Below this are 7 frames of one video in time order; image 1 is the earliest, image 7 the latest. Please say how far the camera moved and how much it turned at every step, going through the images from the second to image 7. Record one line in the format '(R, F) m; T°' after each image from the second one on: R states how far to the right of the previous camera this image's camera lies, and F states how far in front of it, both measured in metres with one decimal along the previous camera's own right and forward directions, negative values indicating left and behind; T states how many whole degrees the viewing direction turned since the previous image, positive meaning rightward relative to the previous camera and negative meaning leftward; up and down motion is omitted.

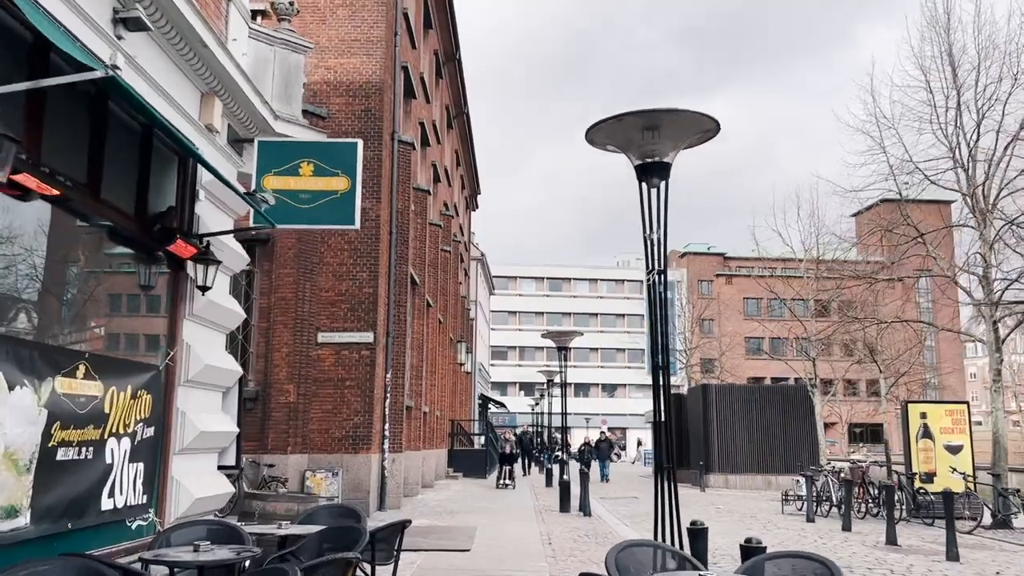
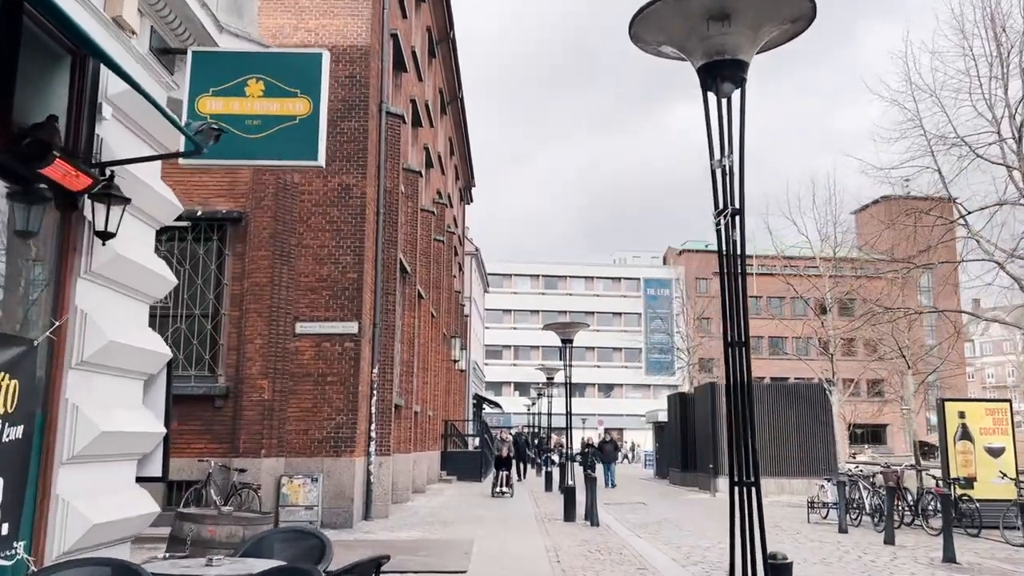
(-0.1, +1.6) m; 0°
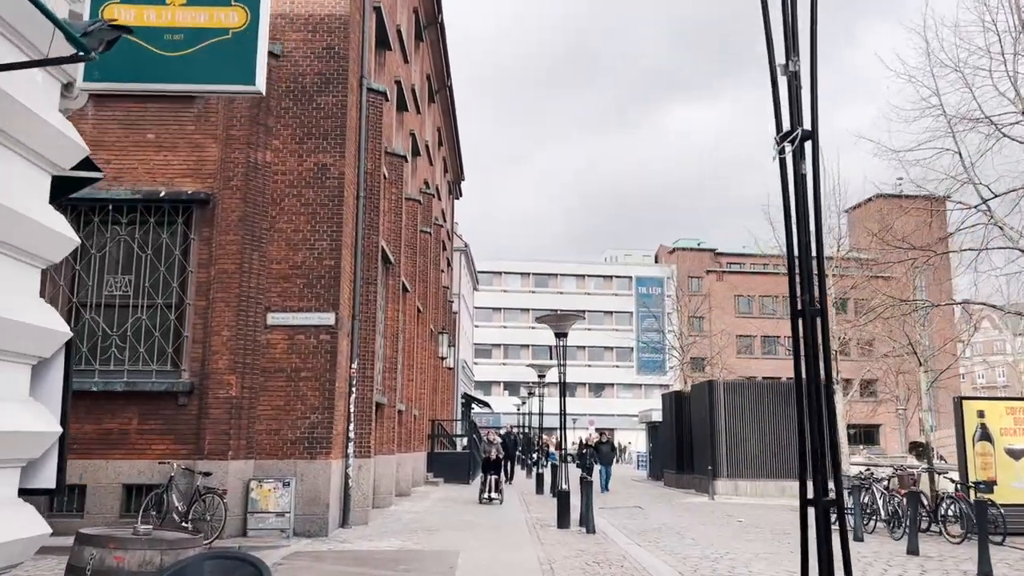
(0.0, +1.1) m; +1°
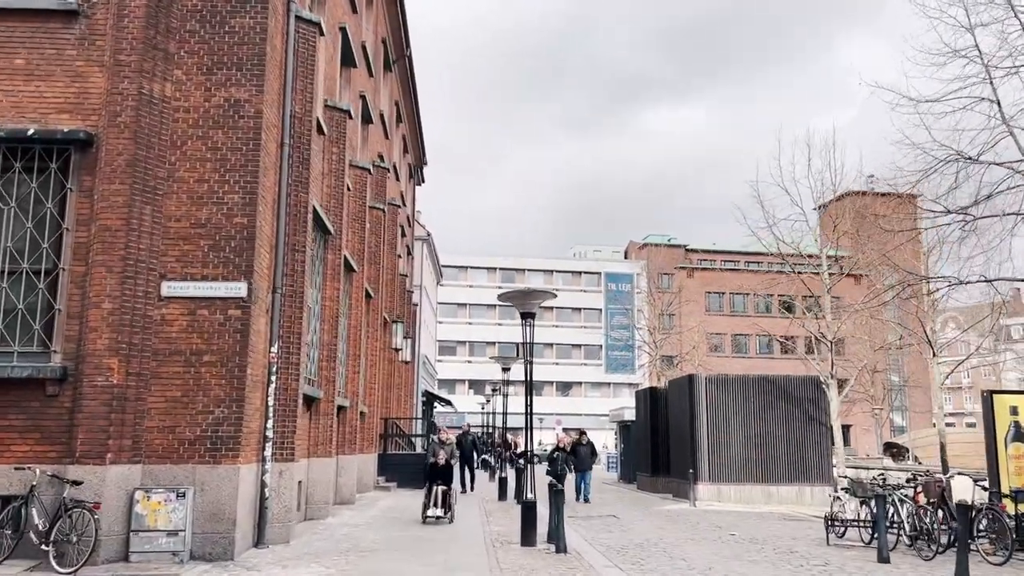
(+0.2, +2.4) m; +2°
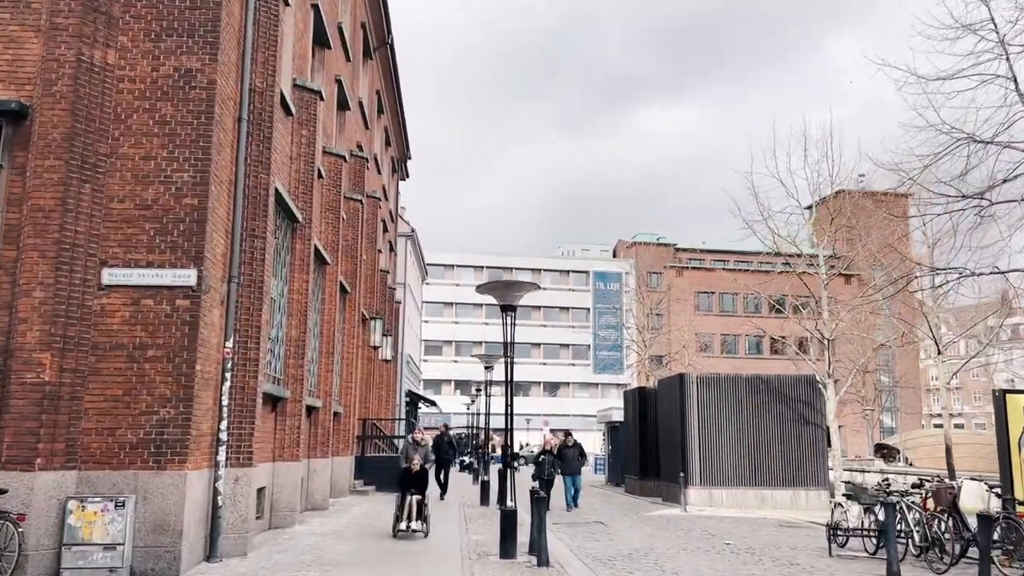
(+0.1, +1.0) m; +1°
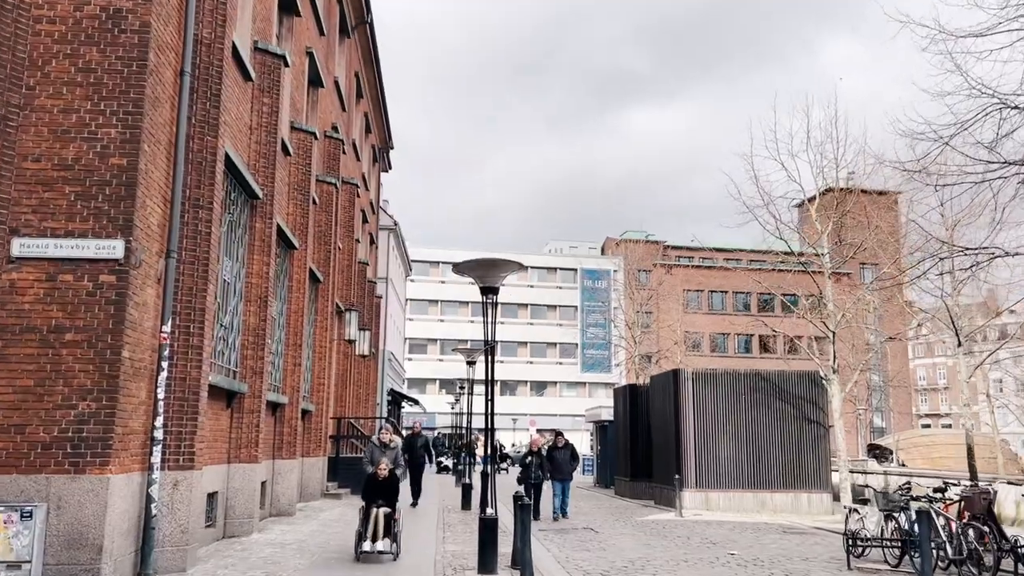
(+0.1, +1.3) m; +1°
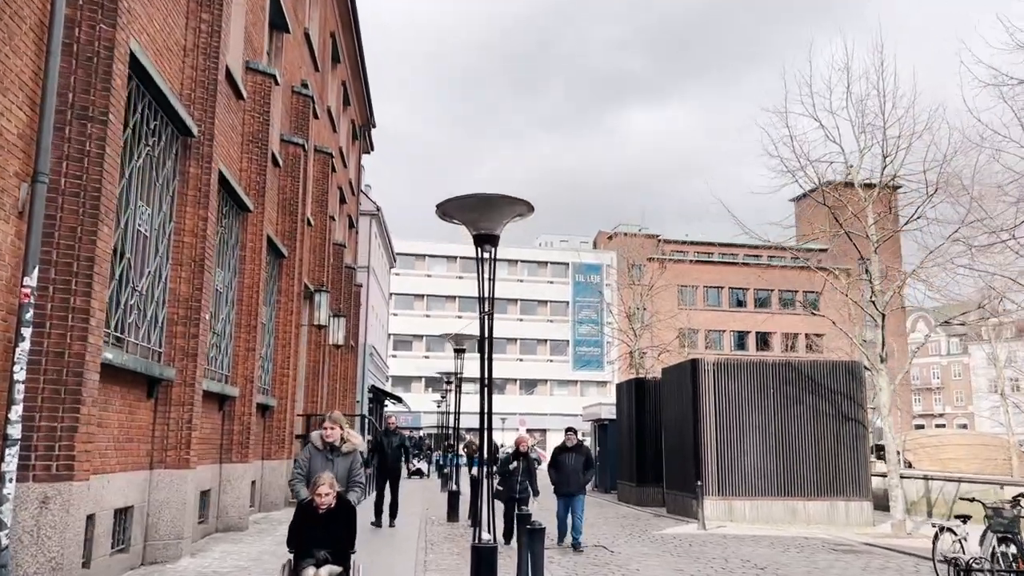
(-0.2, +2.6) m; +1°
